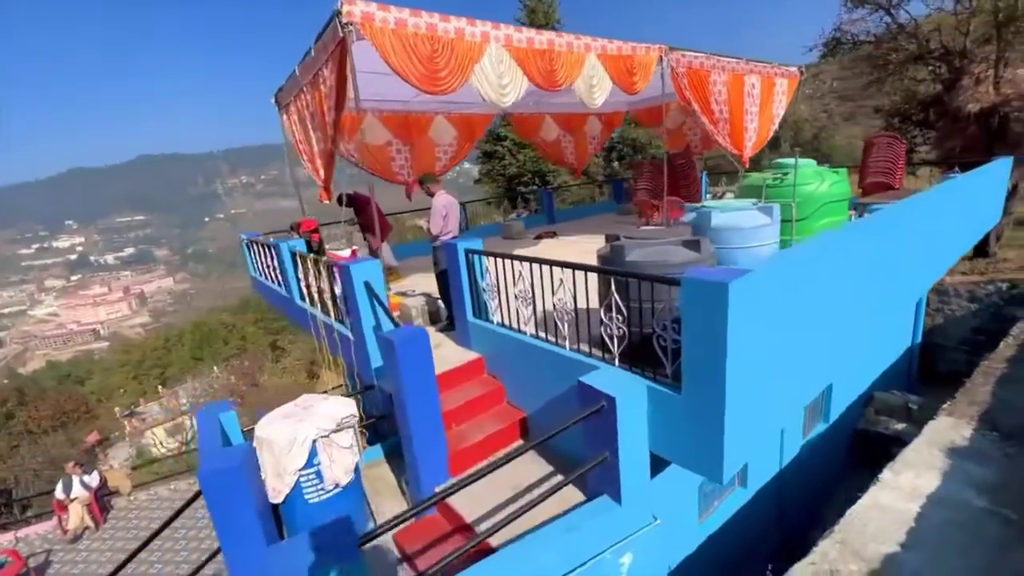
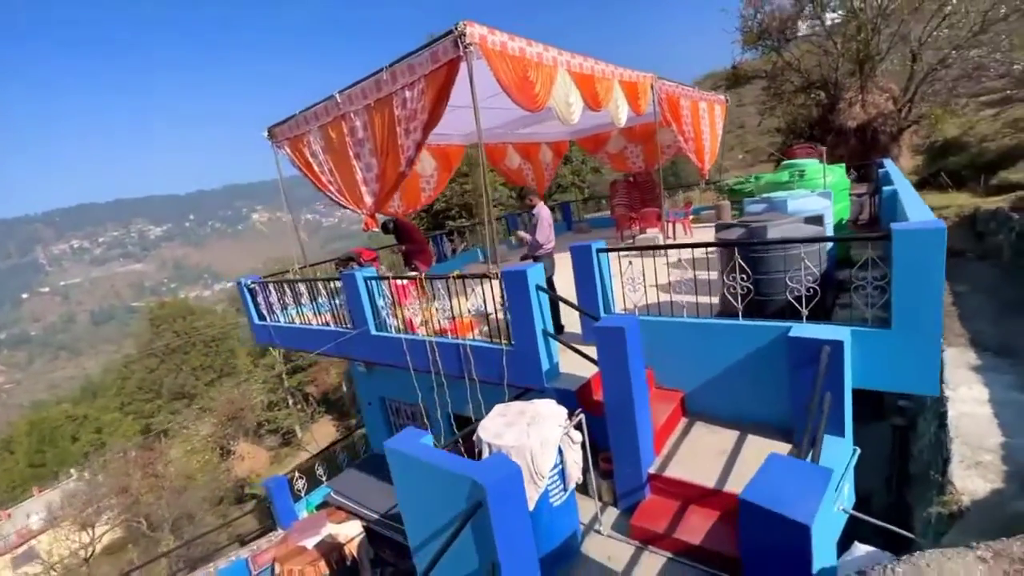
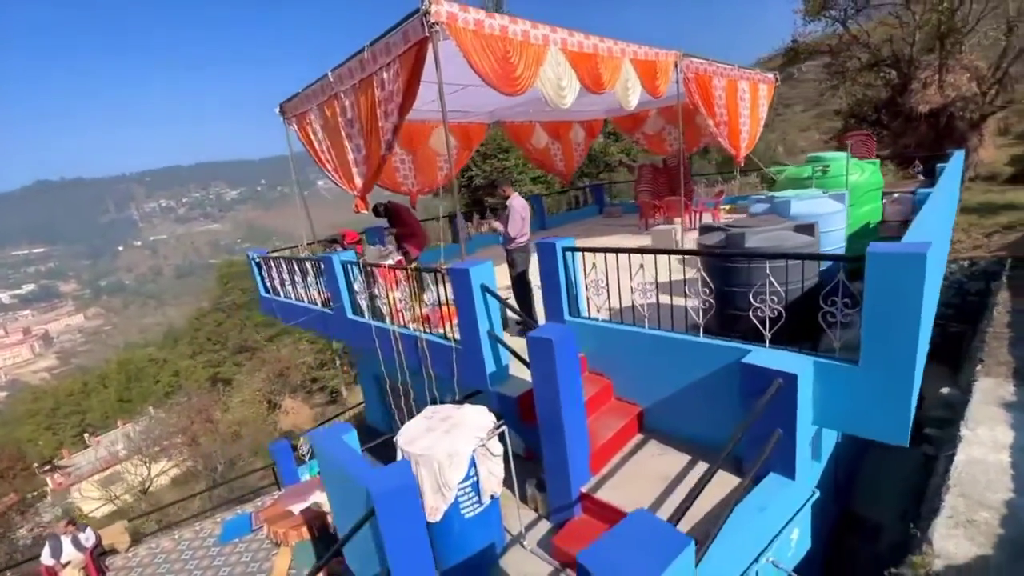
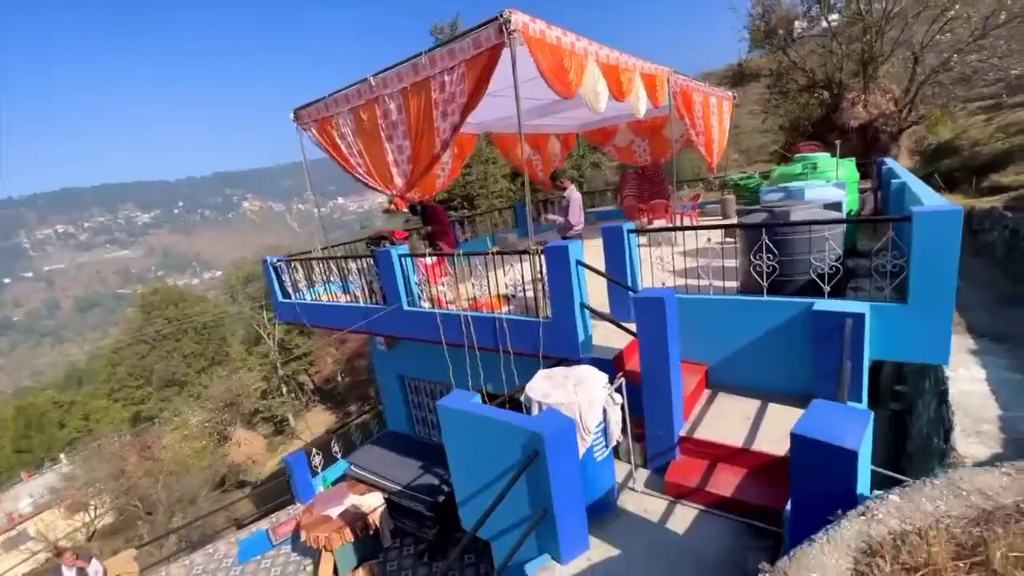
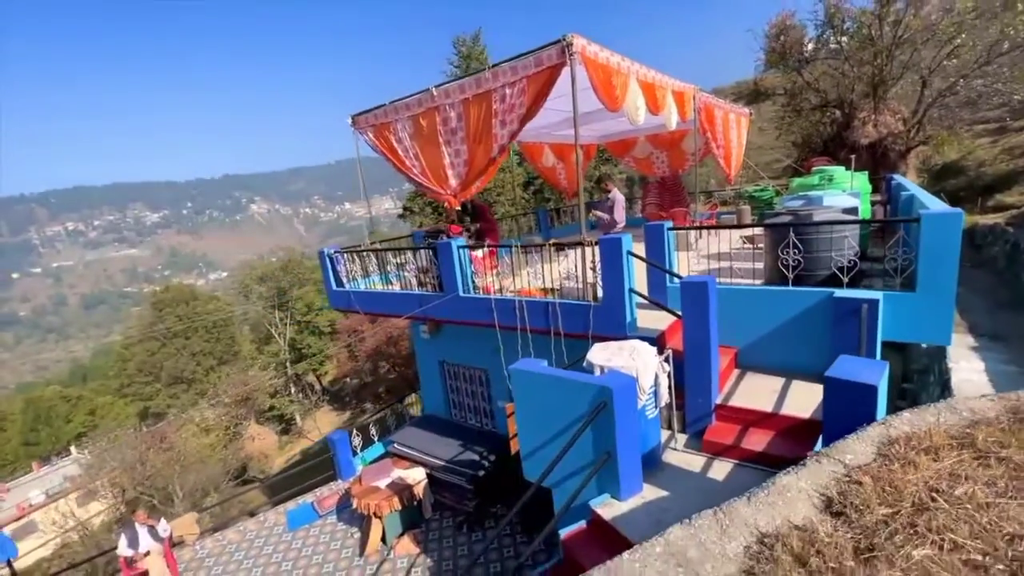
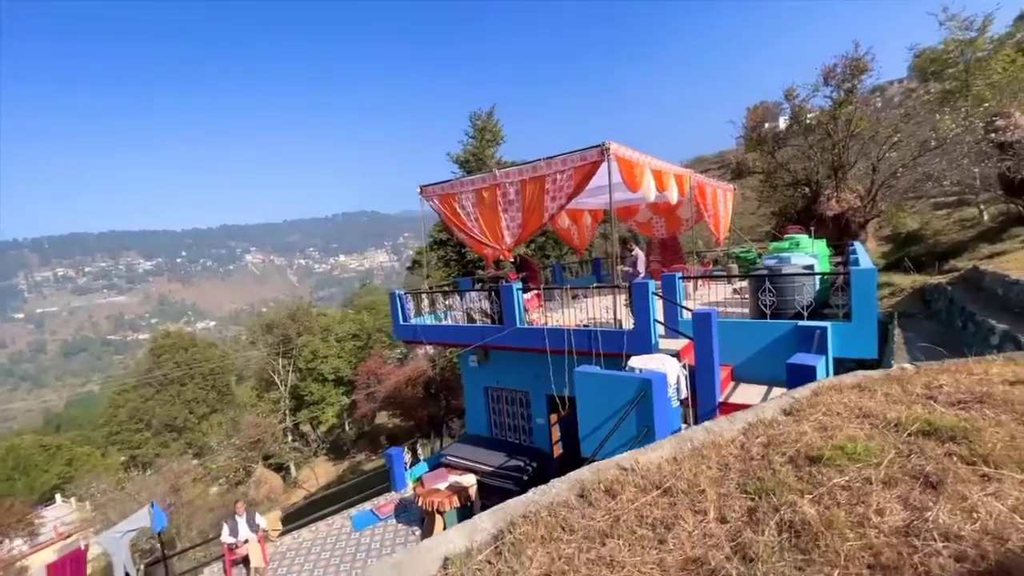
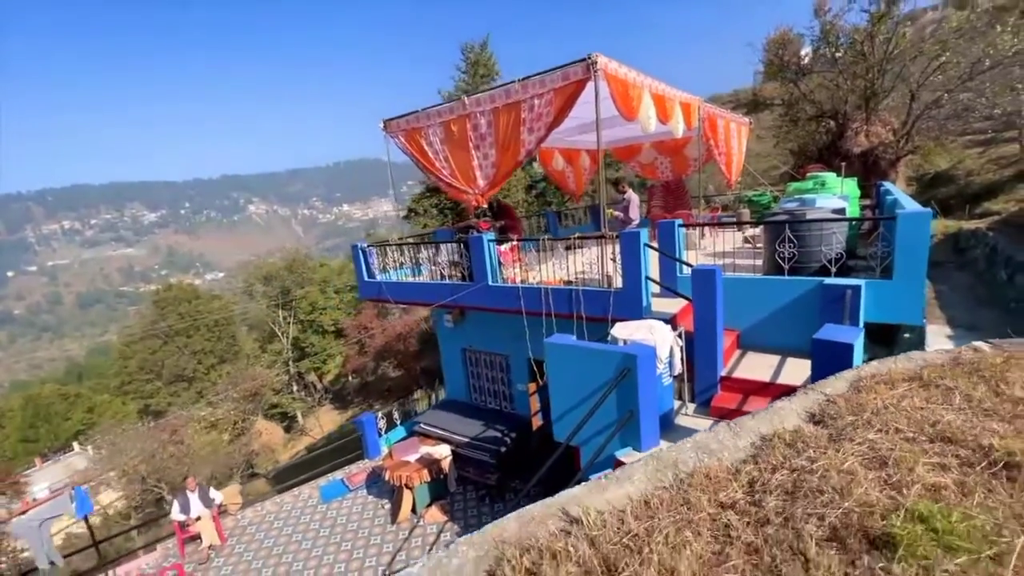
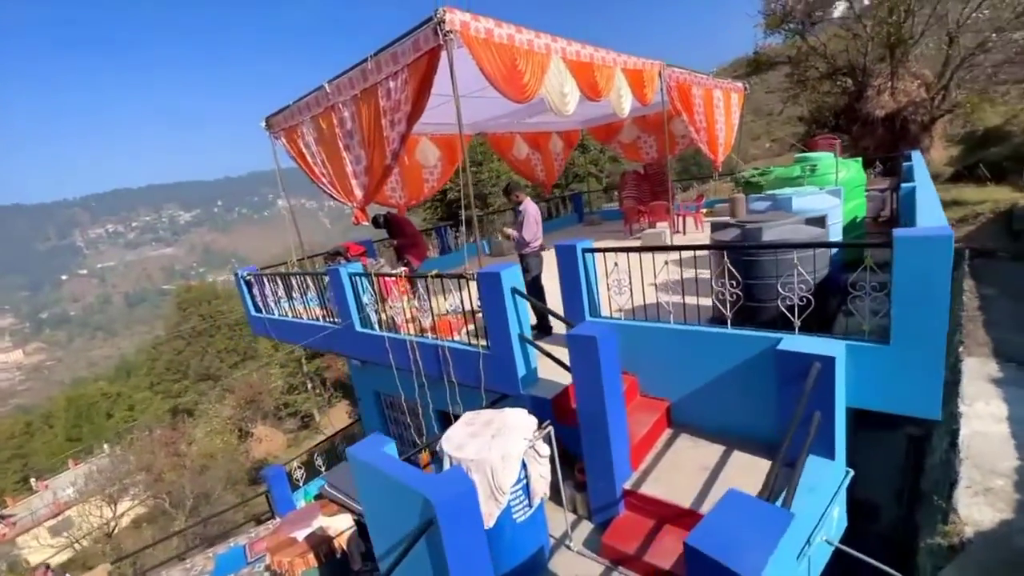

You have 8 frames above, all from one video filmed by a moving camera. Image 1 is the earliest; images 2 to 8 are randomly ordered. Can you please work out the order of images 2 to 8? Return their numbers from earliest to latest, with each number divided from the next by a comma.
3, 8, 2, 4, 5, 7, 6
